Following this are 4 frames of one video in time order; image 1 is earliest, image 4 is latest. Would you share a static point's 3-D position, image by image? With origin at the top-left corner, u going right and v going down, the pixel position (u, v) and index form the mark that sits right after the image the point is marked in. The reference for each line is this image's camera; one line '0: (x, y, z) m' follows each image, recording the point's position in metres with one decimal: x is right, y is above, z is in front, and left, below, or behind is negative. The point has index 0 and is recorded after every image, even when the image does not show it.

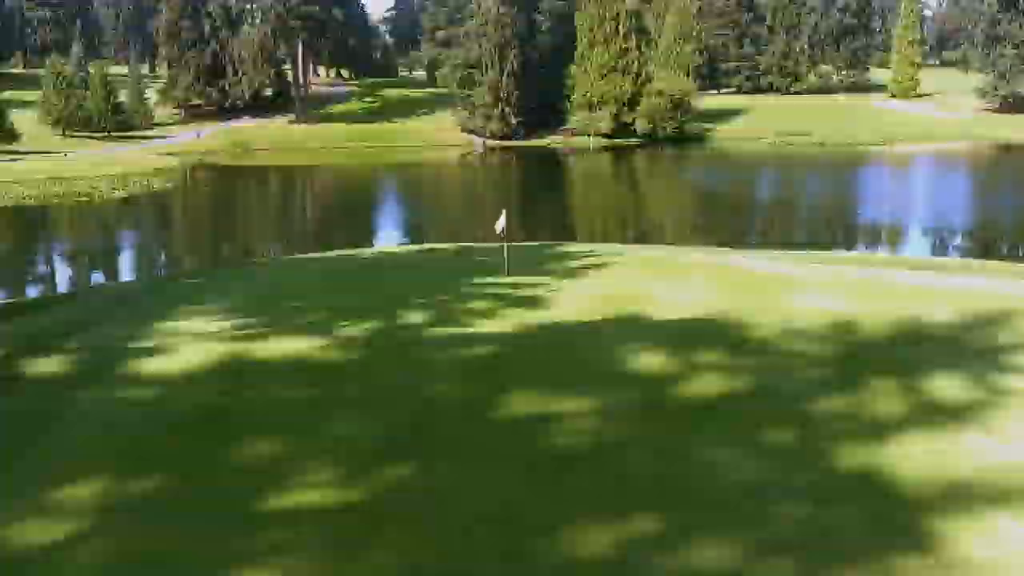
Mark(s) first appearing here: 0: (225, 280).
0: (-3.0, +0.1, +8.5) m
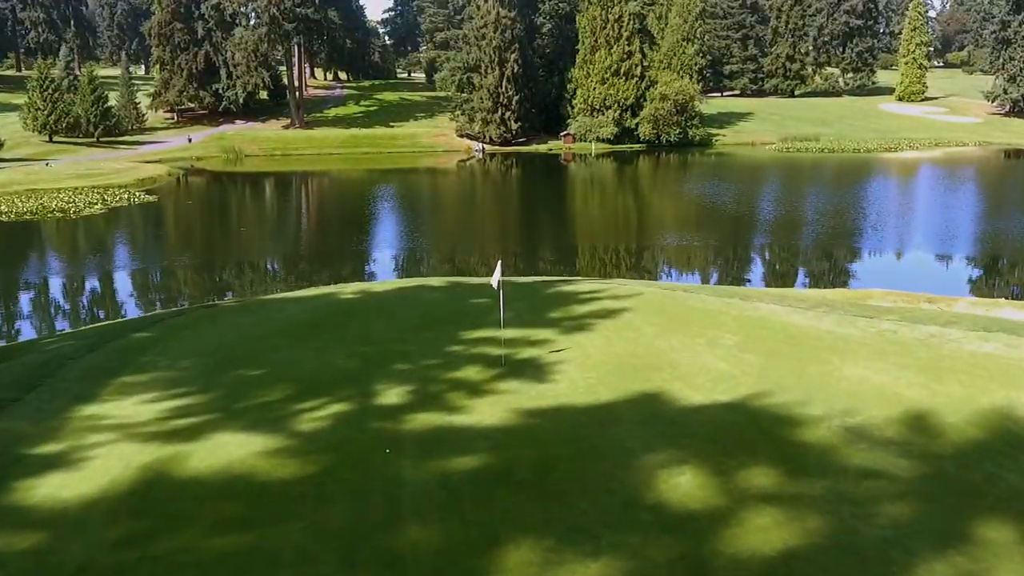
0: (-3.0, -0.4, +7.5) m
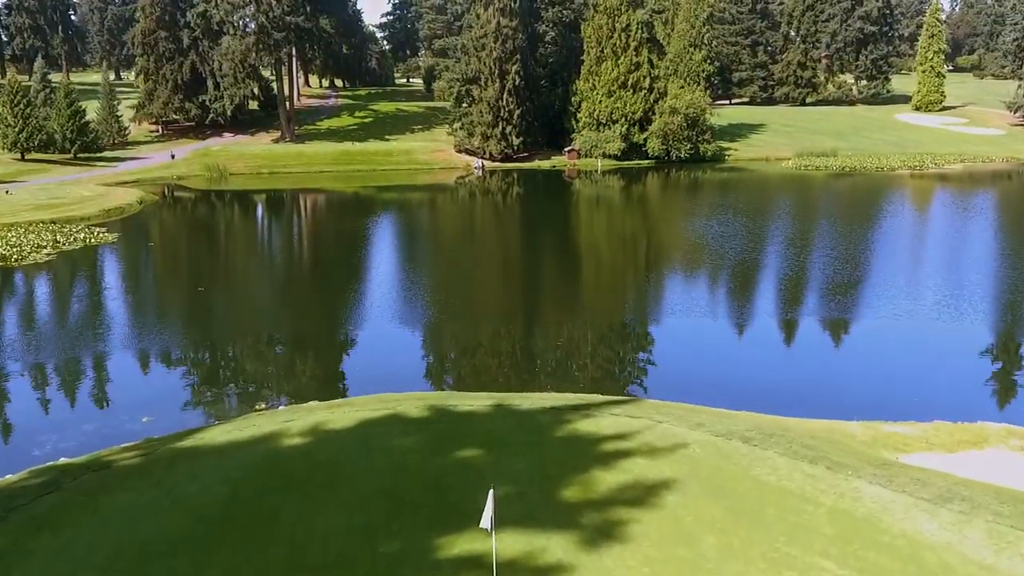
0: (-3.0, -1.5, +5.2) m
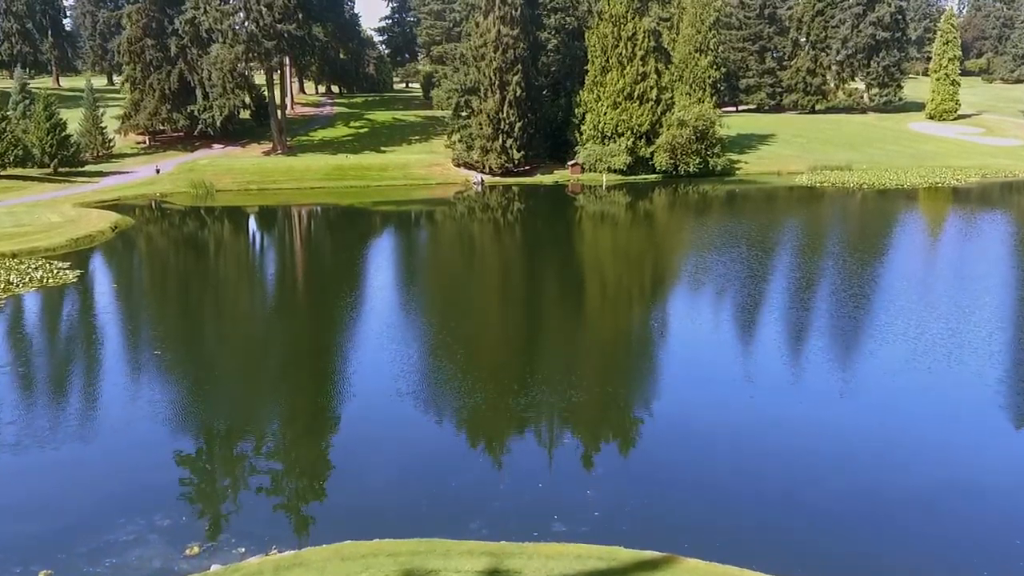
0: (-3.0, -2.5, +3.5) m
